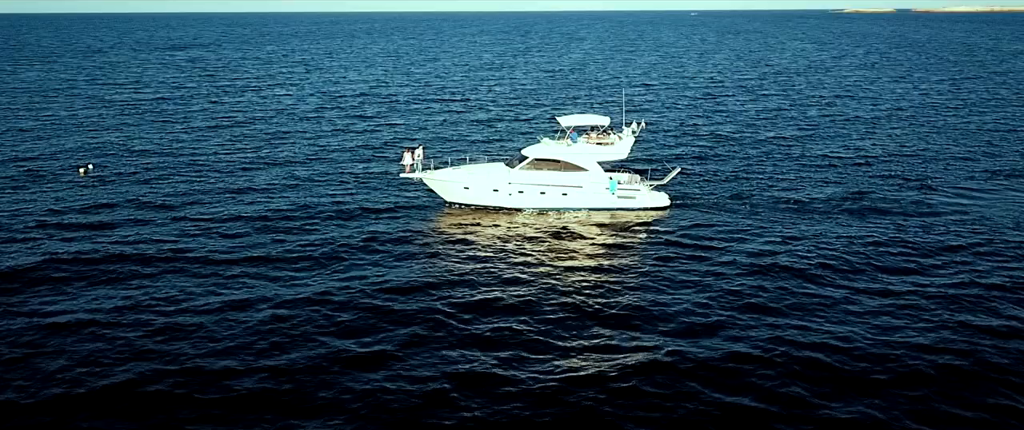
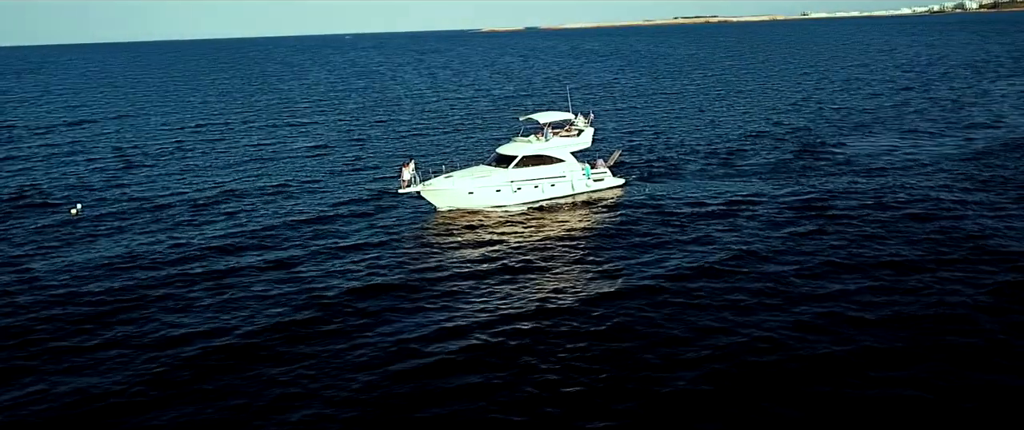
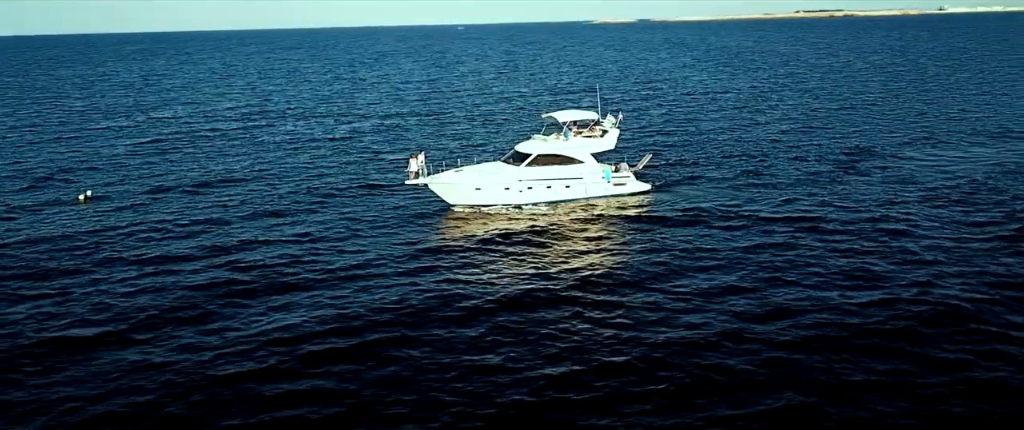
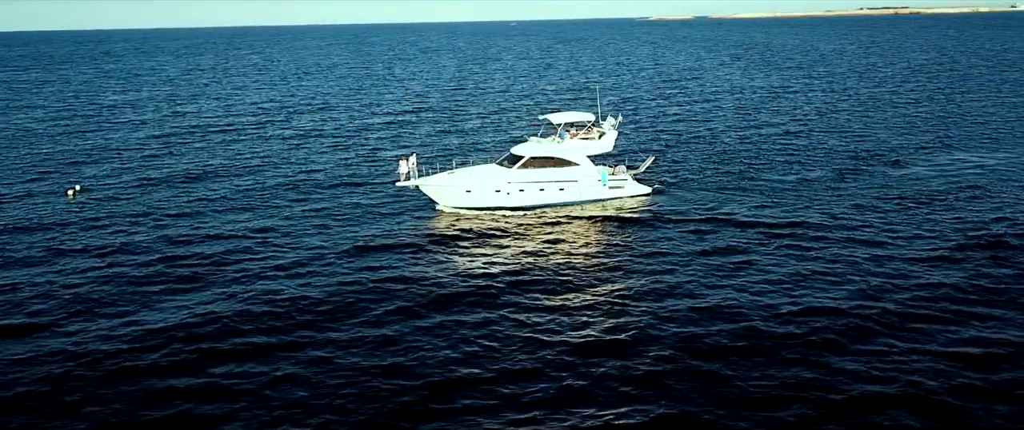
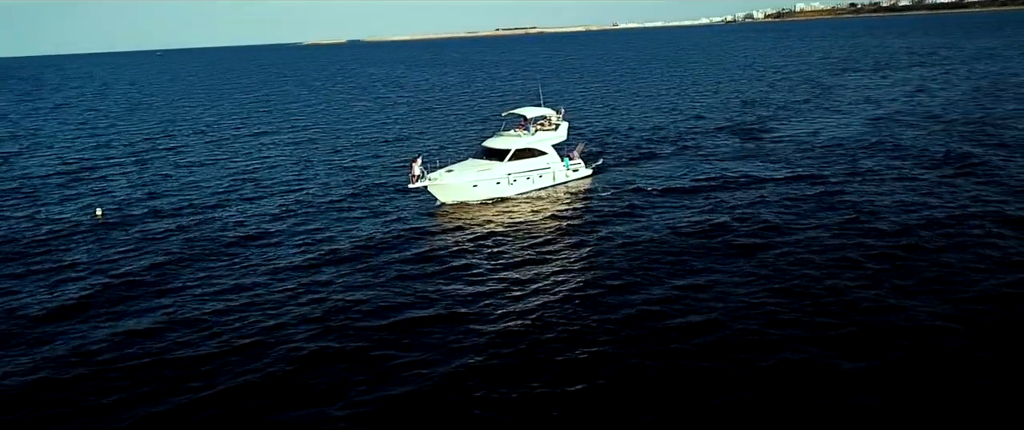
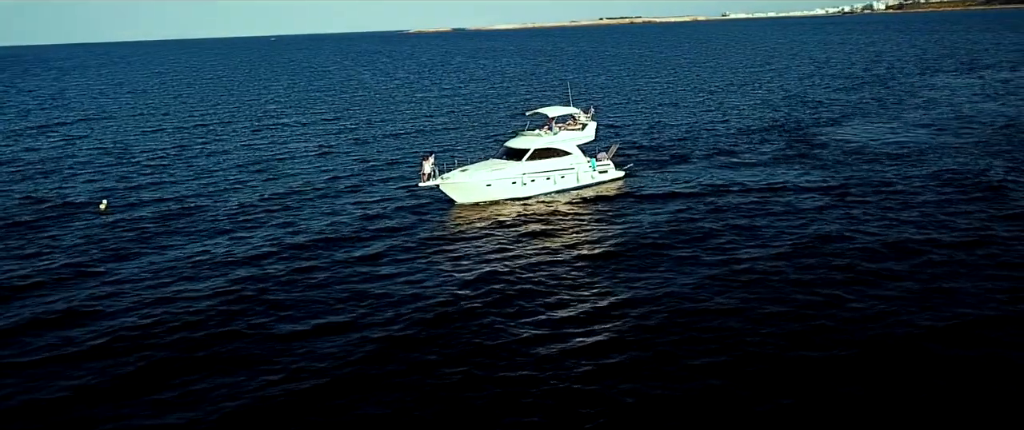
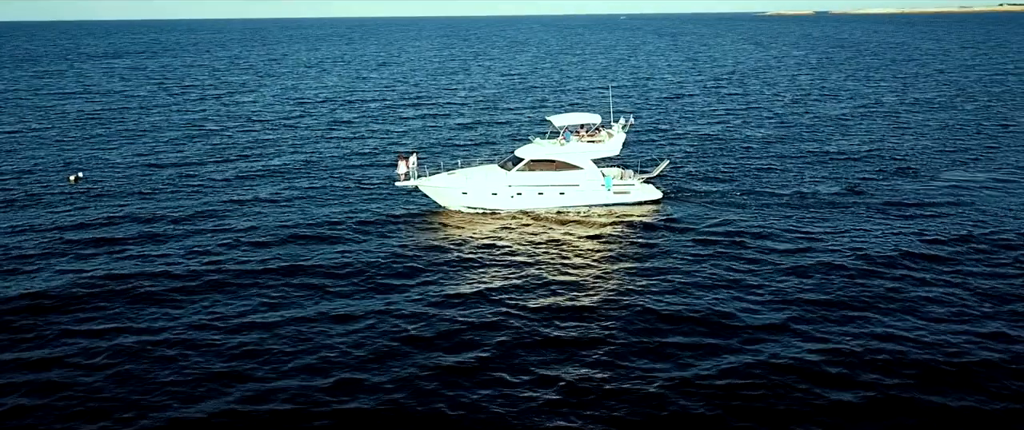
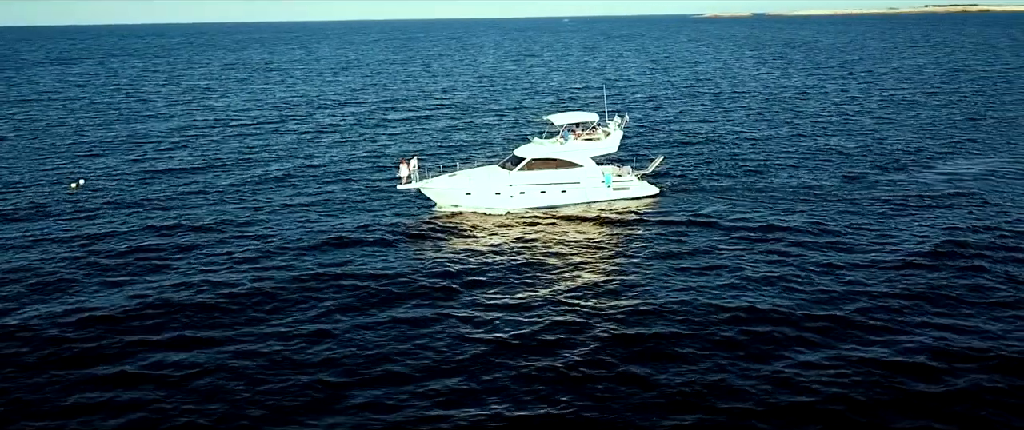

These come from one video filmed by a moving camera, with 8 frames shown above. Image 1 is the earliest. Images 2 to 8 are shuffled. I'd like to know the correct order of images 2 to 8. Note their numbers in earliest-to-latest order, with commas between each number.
7, 8, 4, 3, 2, 6, 5
